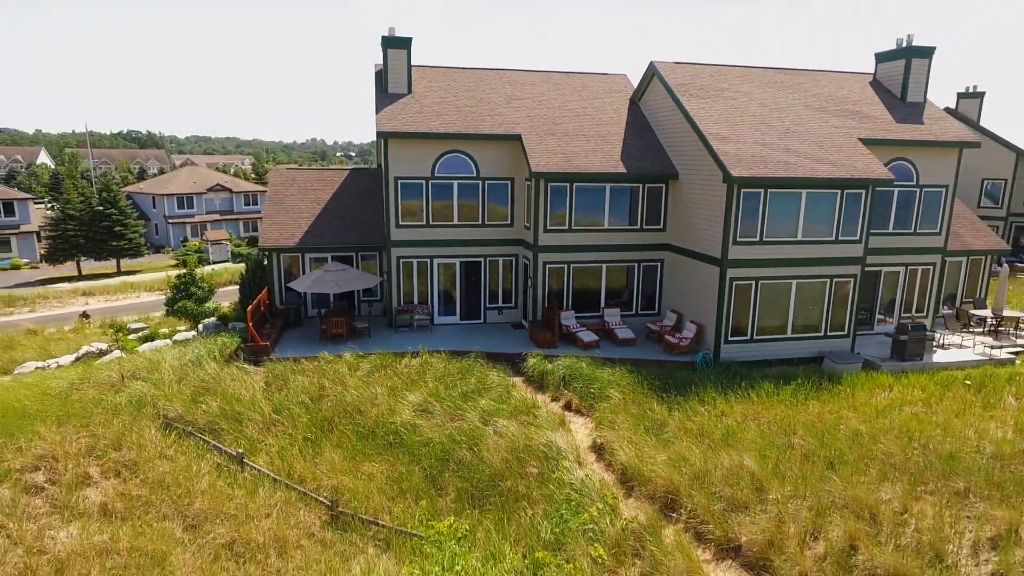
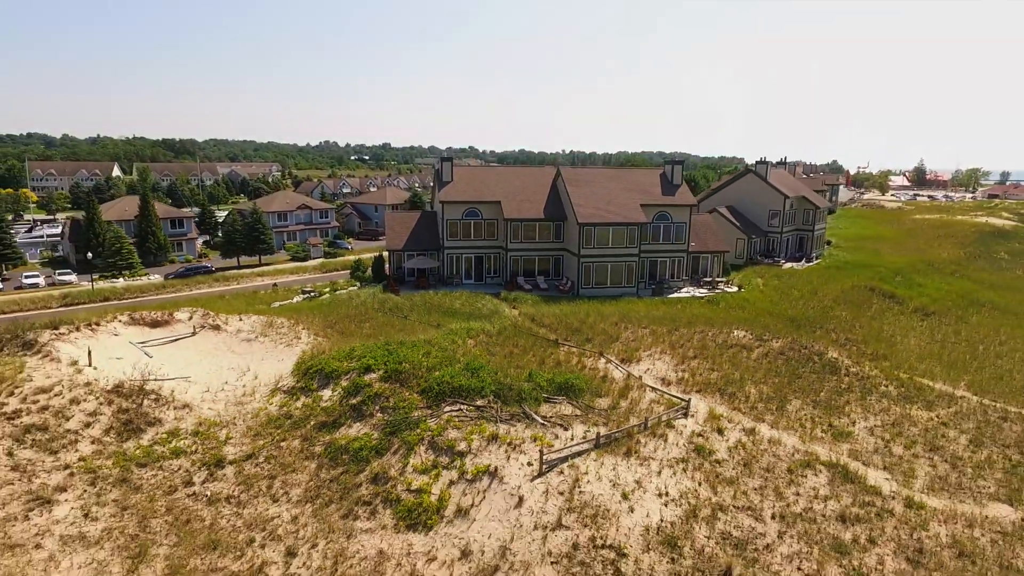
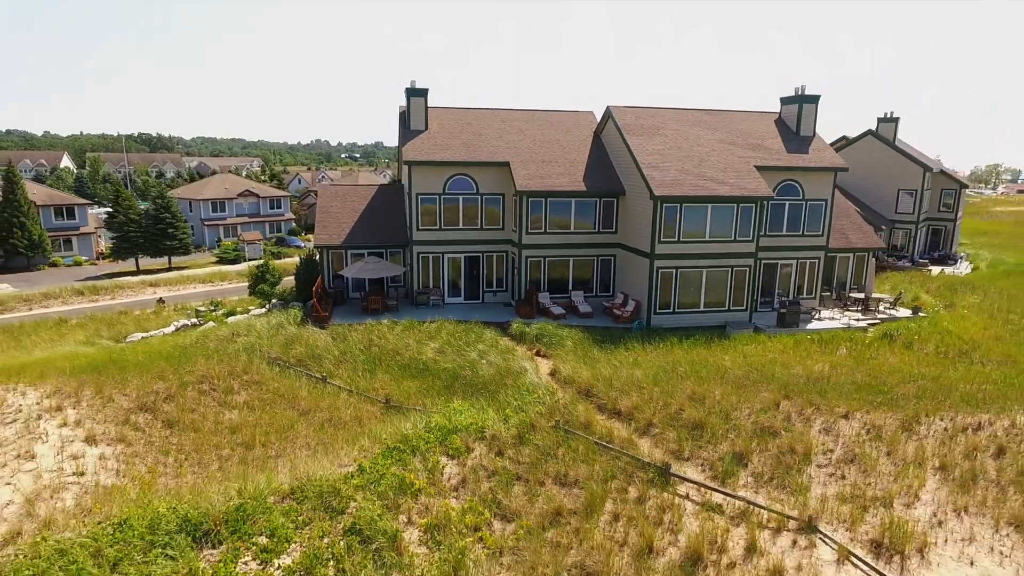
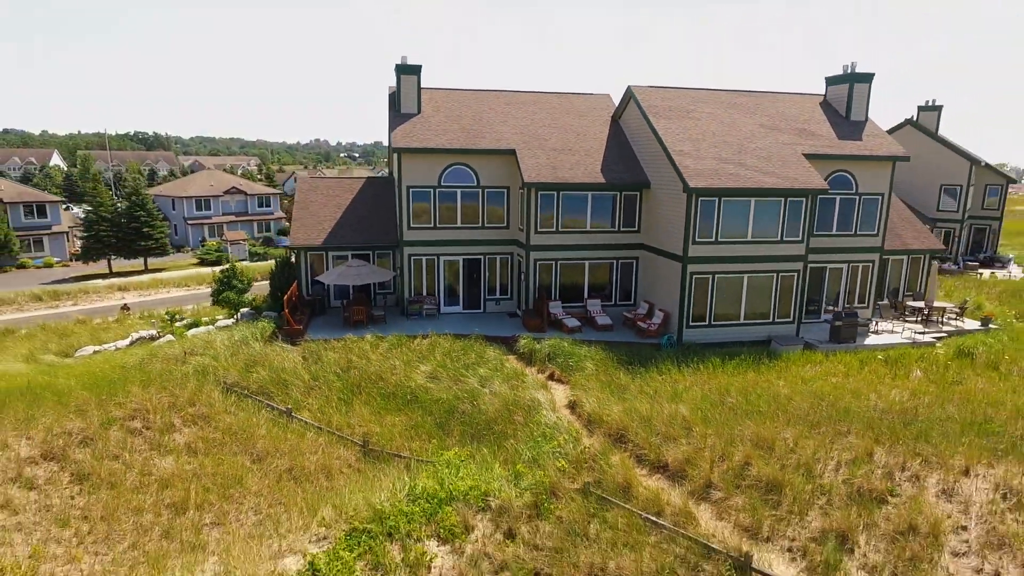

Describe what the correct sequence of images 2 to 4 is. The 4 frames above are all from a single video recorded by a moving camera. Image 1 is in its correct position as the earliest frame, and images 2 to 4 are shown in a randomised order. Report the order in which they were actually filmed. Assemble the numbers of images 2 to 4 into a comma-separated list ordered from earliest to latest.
4, 3, 2
